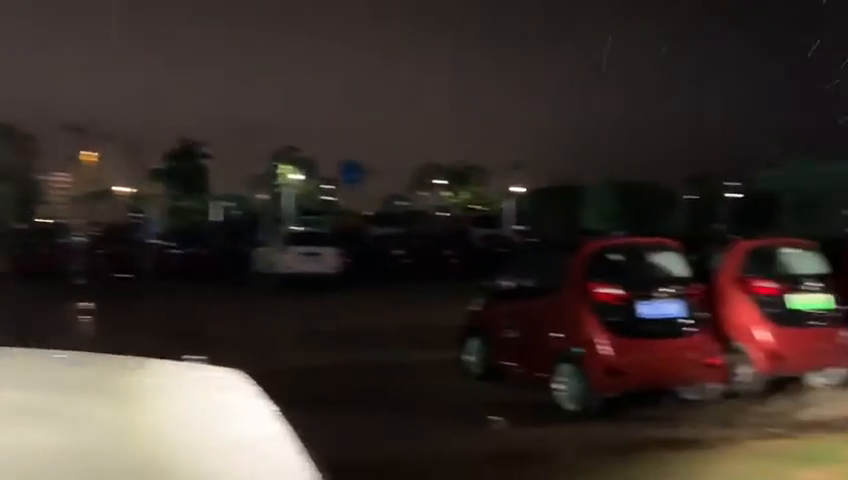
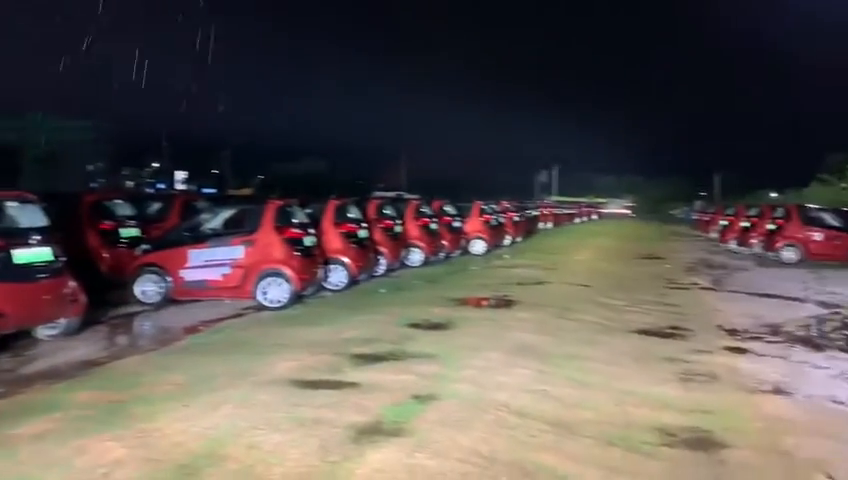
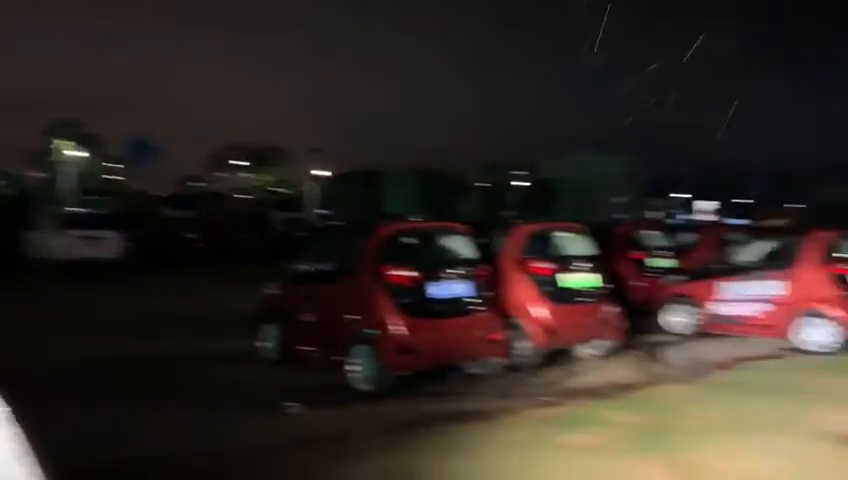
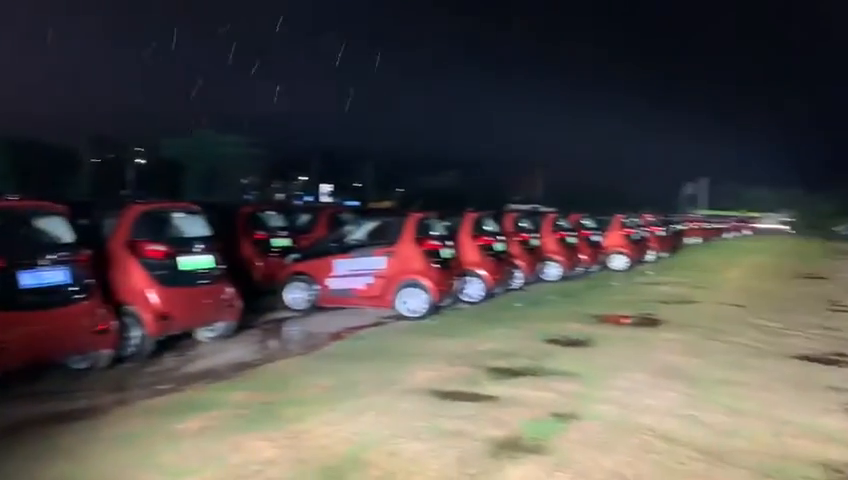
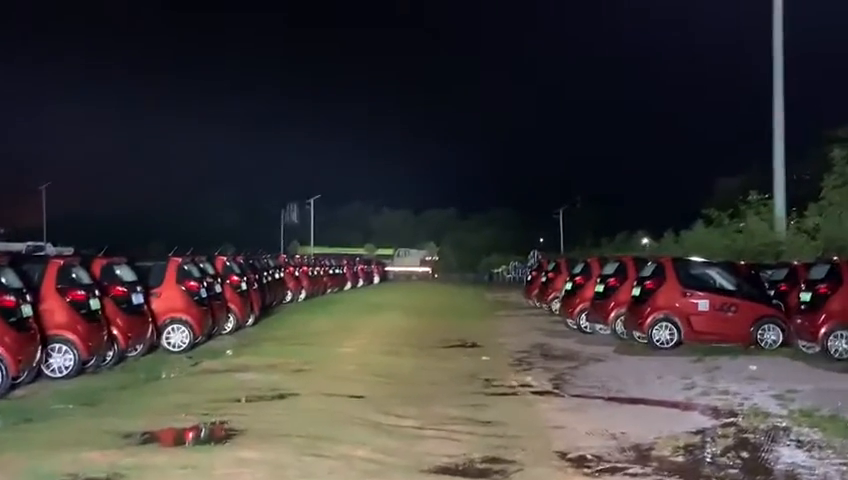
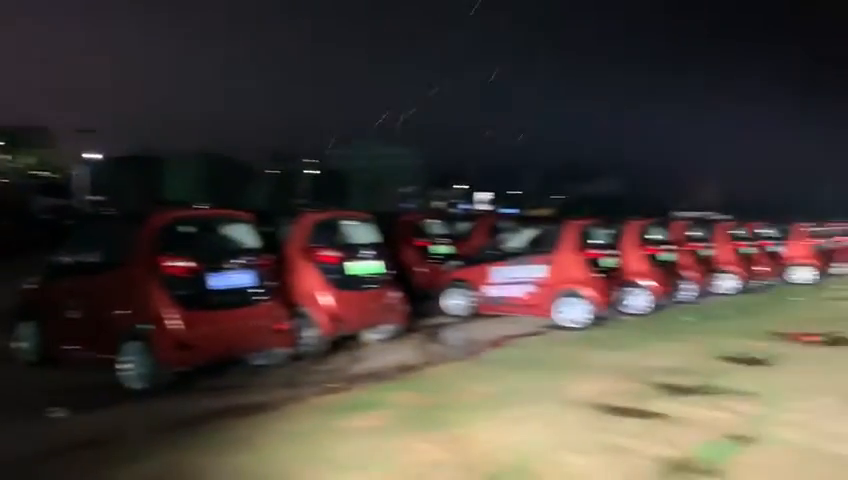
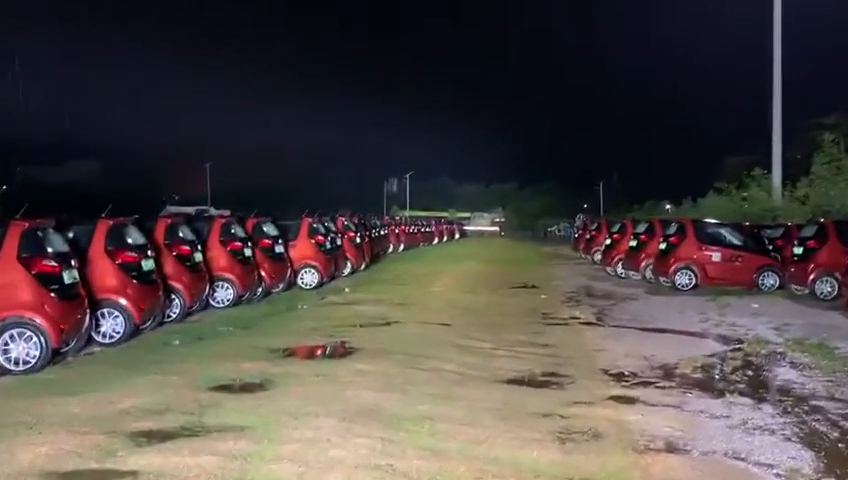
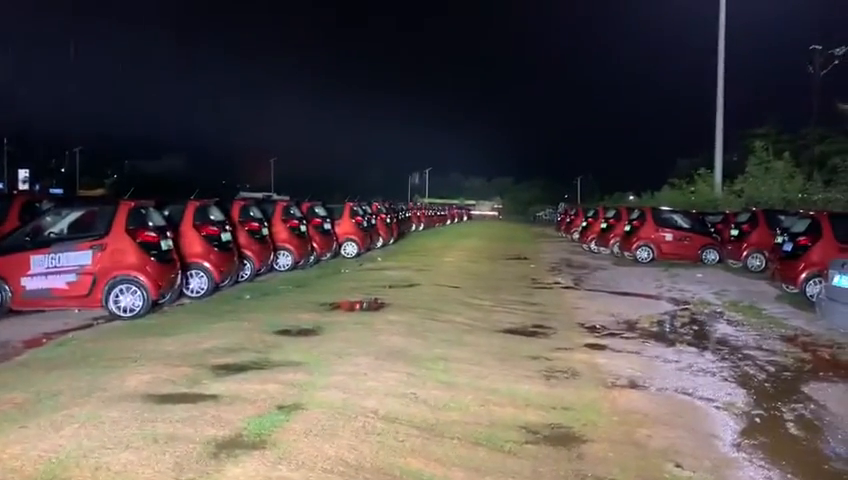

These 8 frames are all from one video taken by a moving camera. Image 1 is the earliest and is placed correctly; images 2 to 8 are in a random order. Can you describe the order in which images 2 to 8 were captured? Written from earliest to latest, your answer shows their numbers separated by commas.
3, 6, 4, 2, 8, 7, 5
